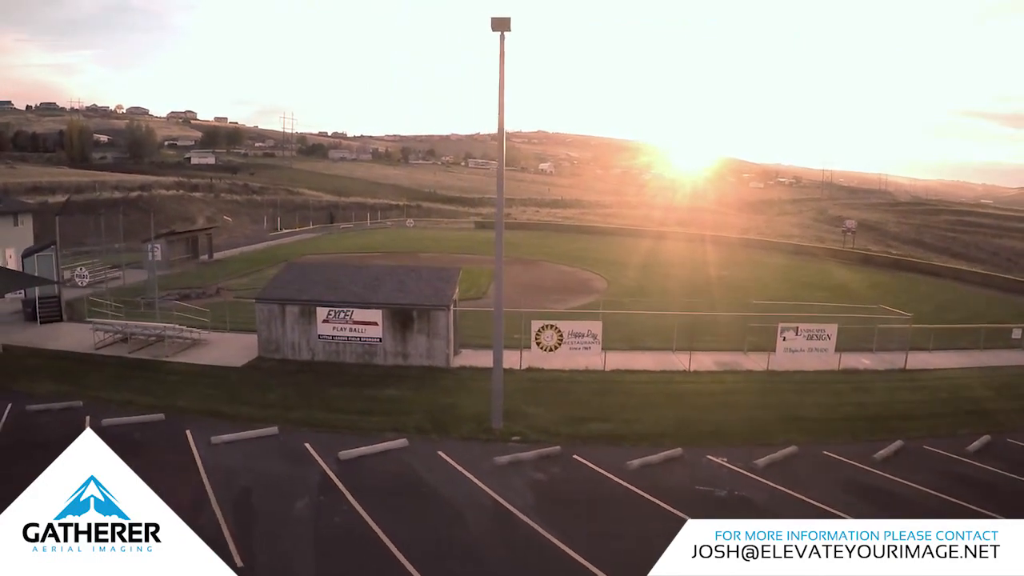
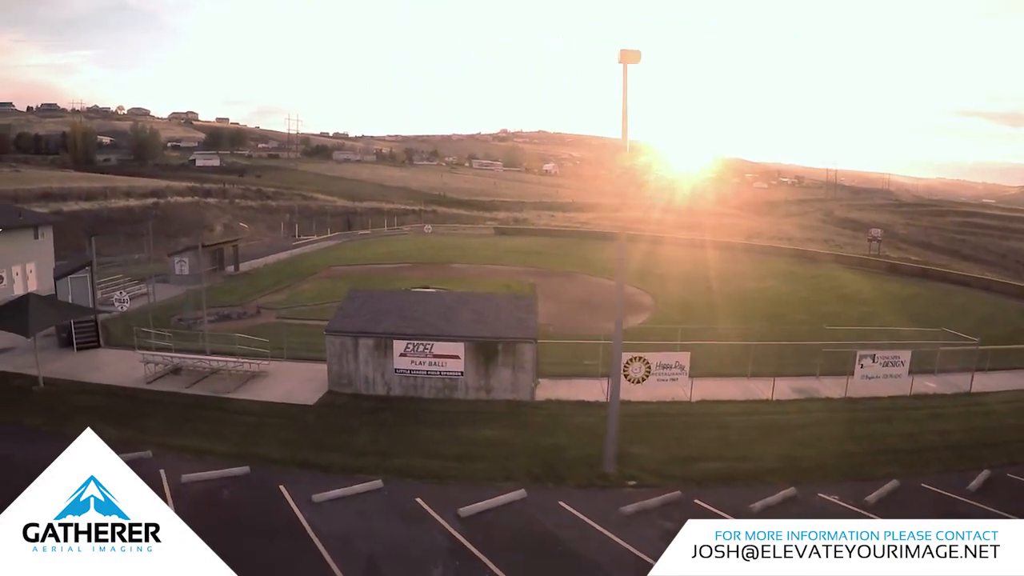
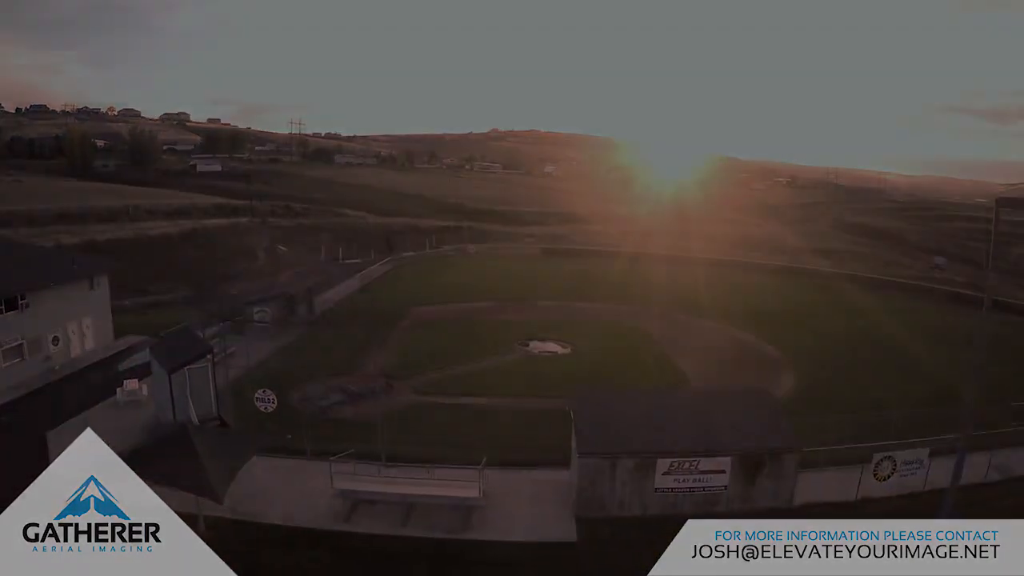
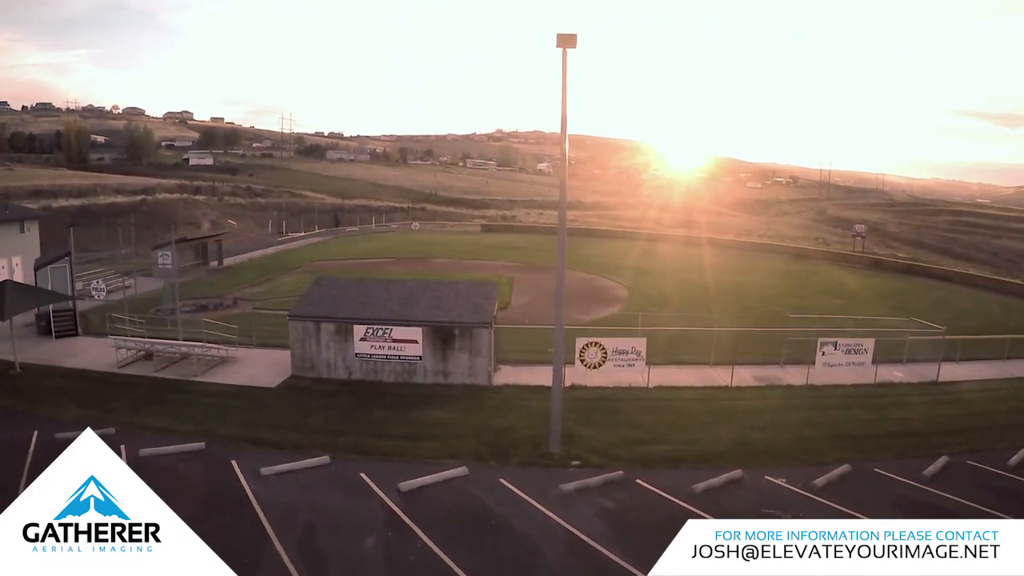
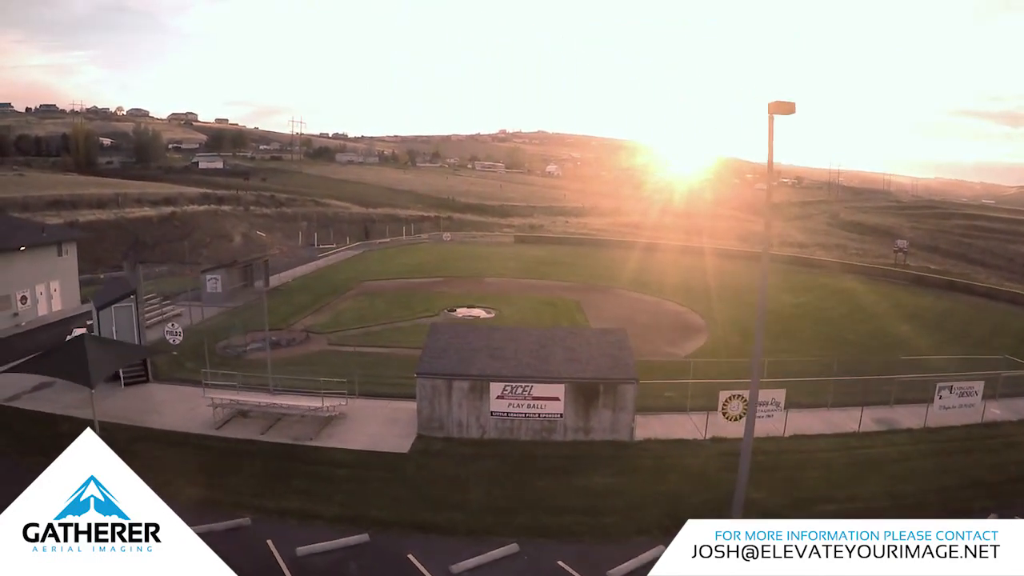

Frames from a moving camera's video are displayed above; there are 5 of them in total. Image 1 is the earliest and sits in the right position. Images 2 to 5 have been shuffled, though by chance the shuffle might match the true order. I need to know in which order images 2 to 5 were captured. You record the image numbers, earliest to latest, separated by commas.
4, 2, 5, 3
